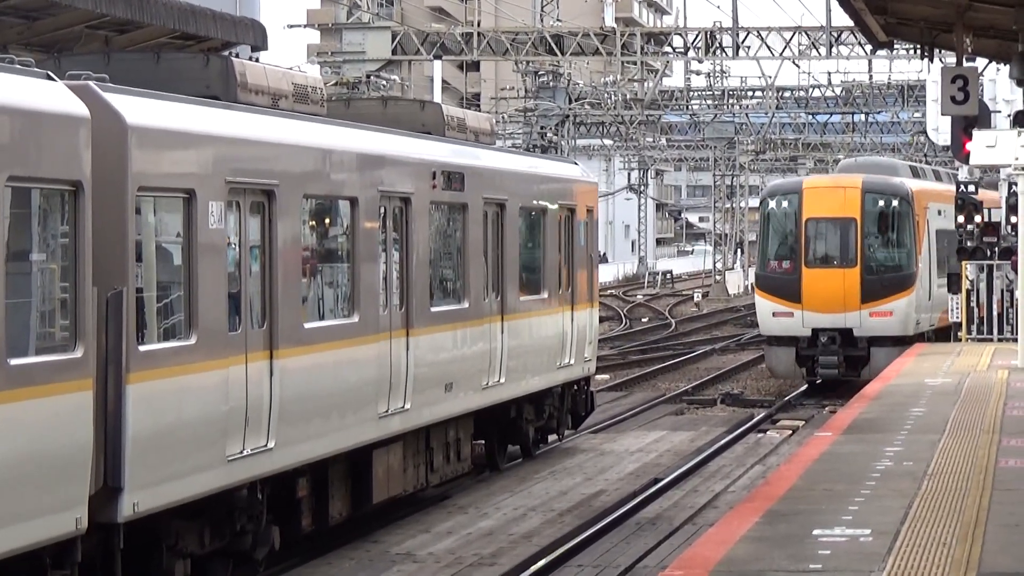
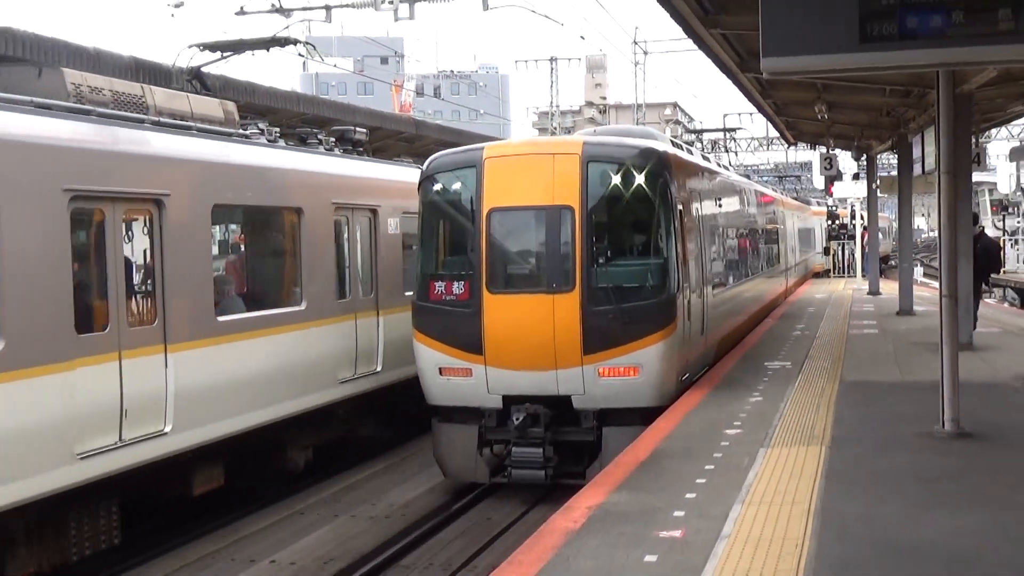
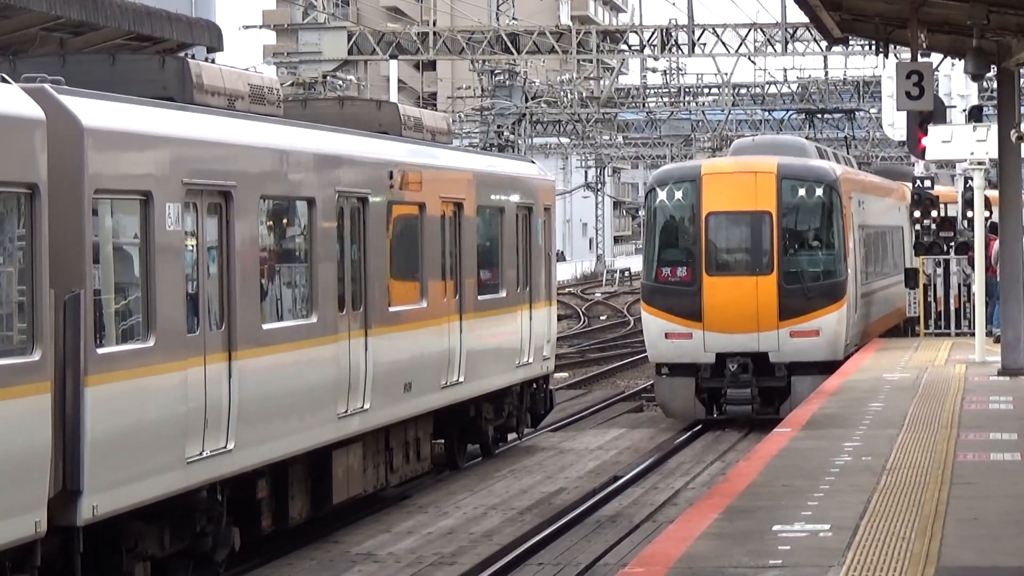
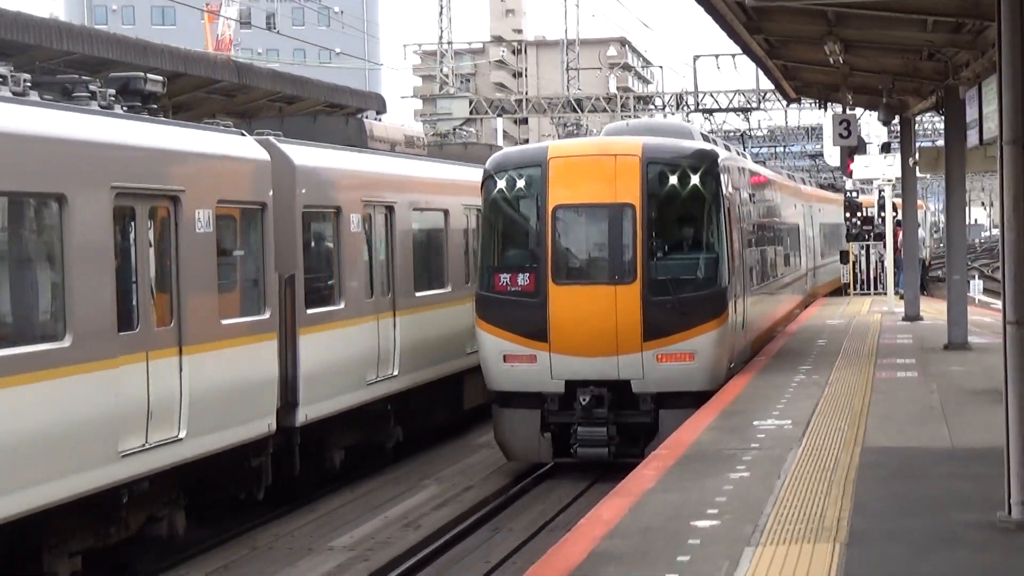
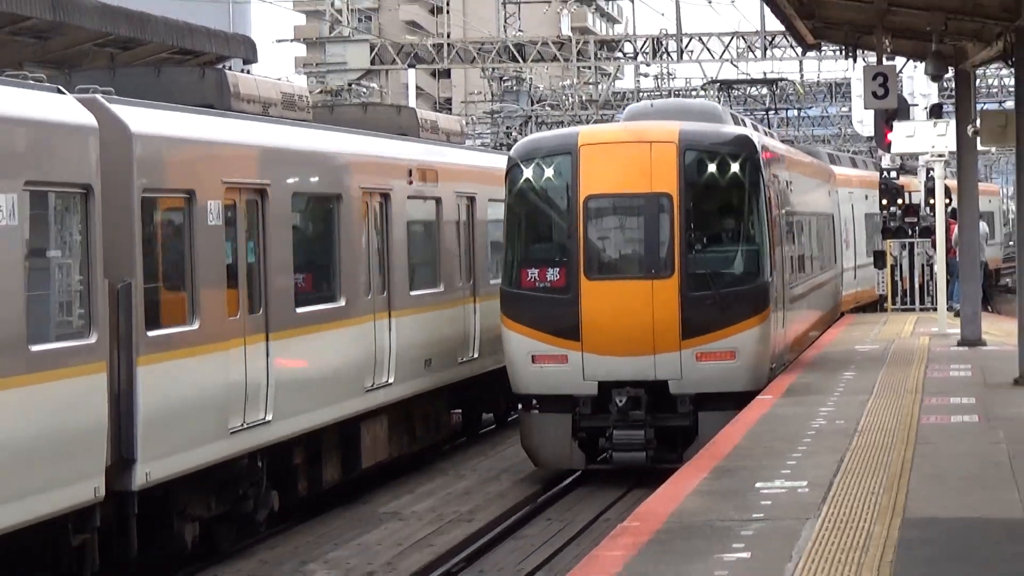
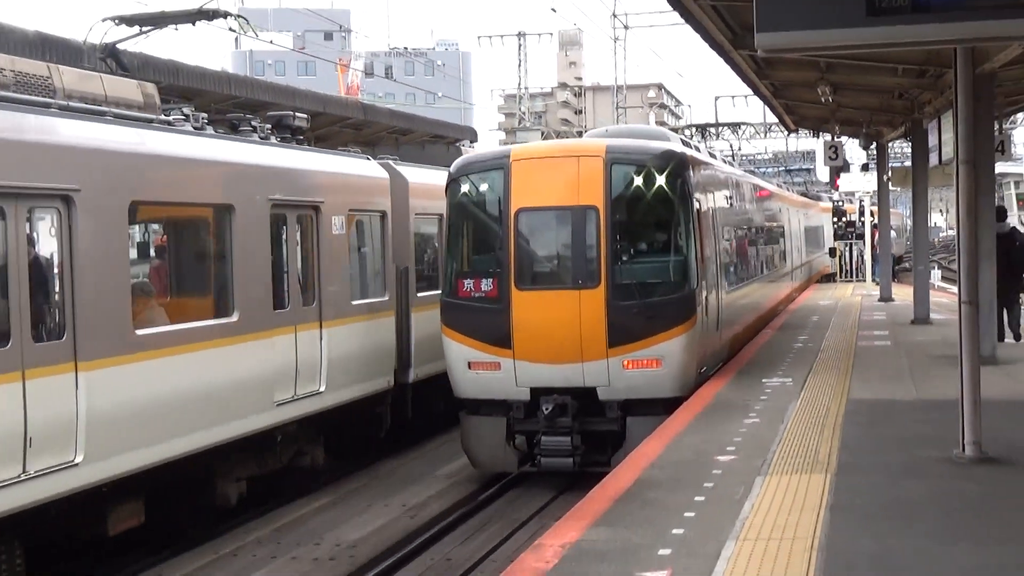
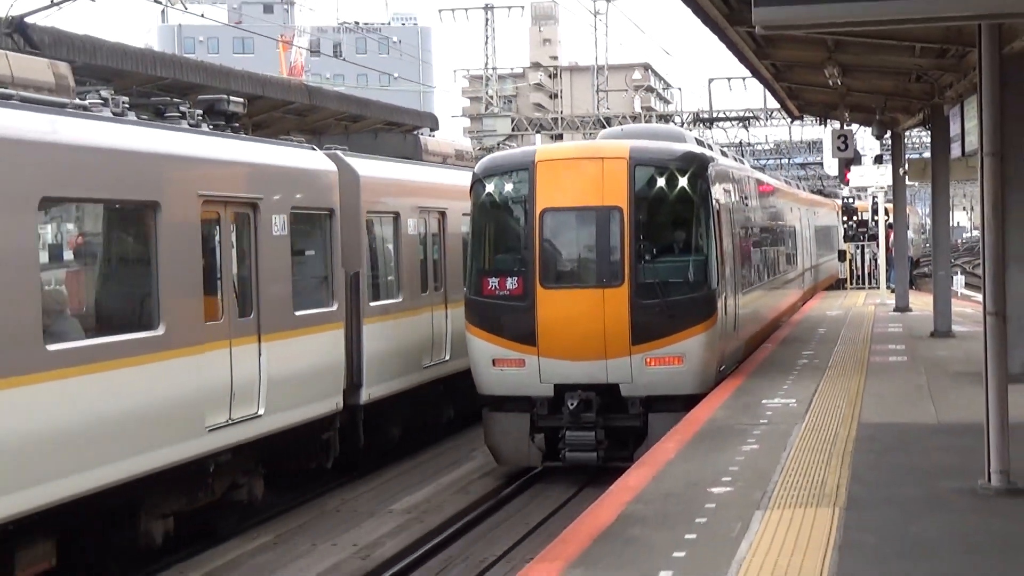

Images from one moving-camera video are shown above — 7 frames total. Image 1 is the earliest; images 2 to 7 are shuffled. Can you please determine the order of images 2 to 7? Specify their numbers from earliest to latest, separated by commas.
3, 5, 4, 7, 6, 2
